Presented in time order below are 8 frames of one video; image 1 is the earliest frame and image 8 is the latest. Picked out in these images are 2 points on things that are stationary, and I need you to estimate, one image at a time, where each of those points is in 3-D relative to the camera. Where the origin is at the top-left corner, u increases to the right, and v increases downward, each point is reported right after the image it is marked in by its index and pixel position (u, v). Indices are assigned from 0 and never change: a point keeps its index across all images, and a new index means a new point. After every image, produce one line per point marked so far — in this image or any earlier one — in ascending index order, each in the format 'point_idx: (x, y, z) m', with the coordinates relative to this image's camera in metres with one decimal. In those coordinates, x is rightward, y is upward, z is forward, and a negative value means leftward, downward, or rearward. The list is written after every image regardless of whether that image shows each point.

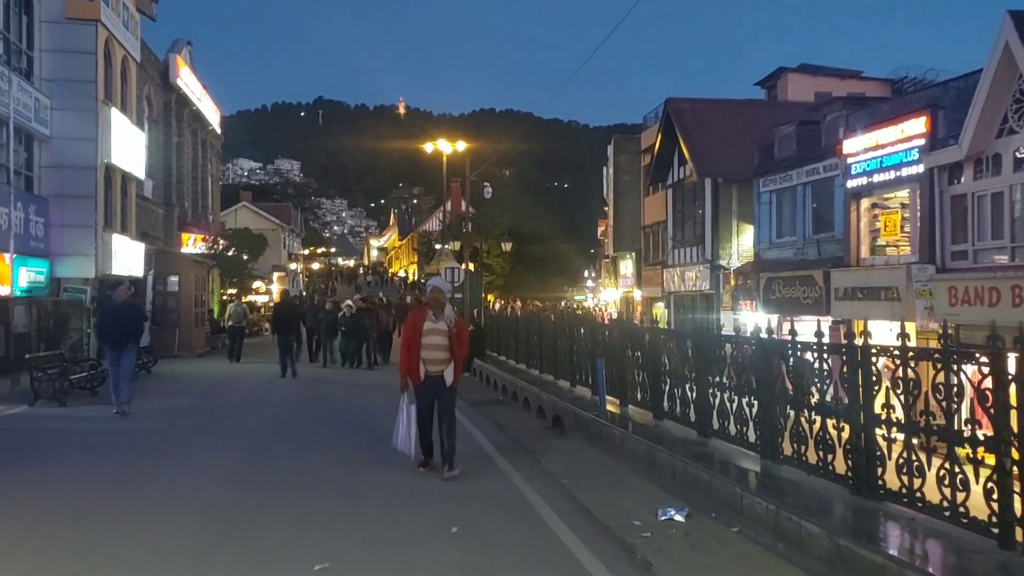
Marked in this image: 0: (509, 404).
0: (-0.1, -2.0, +16.6) m
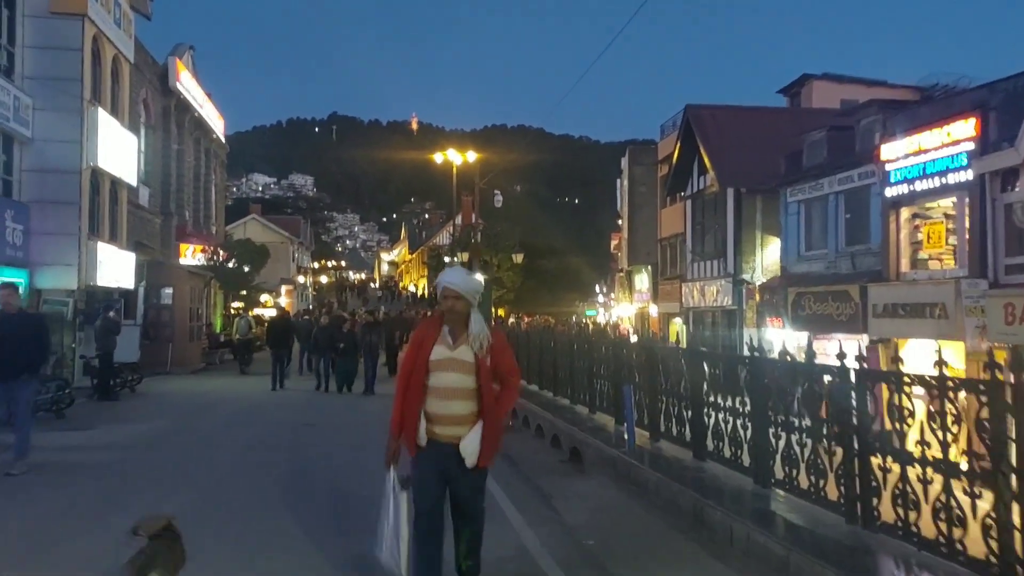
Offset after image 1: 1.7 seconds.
0: (+0.1, -2.3, +15.0) m
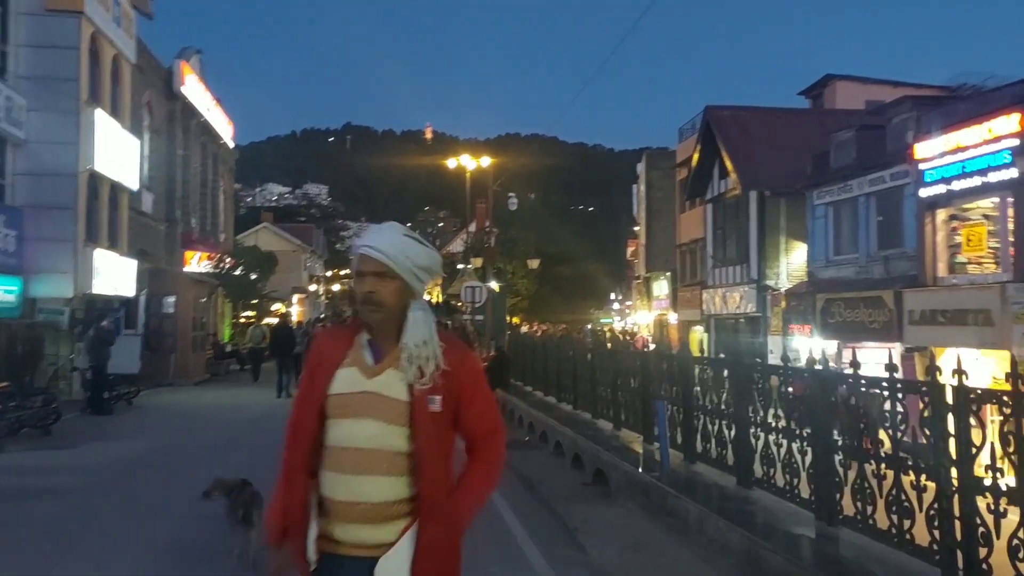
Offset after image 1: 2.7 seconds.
0: (+0.4, -2.4, +13.9) m
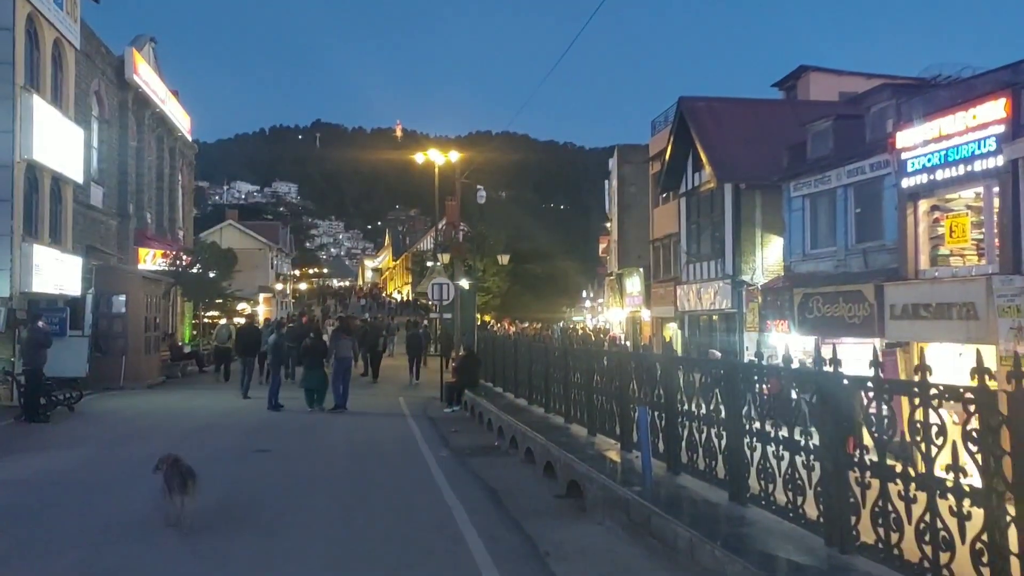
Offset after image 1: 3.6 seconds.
0: (-0.1, -2.3, +13.0) m
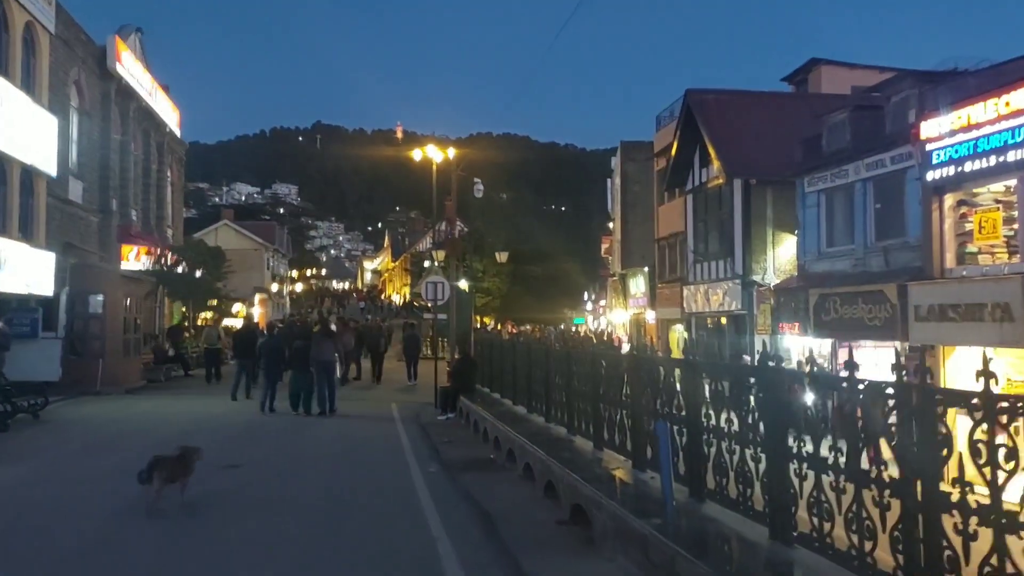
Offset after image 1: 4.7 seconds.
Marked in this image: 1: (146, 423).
0: (-0.1, -2.2, +11.8) m
1: (-7.1, -2.6, +18.7) m
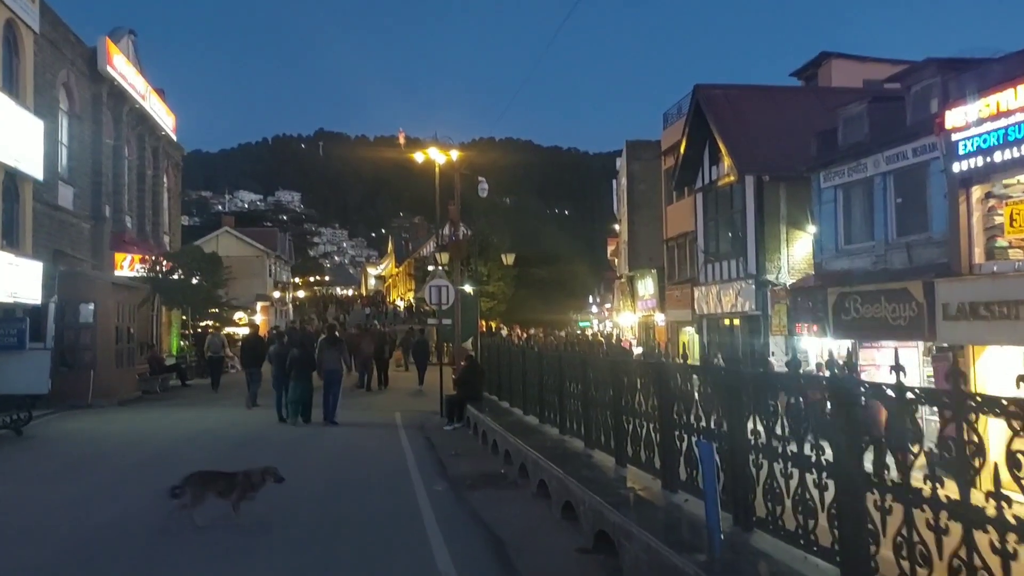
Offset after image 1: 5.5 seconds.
0: (0.0, -2.3, +10.9) m
1: (-6.9, -2.7, +17.8) m
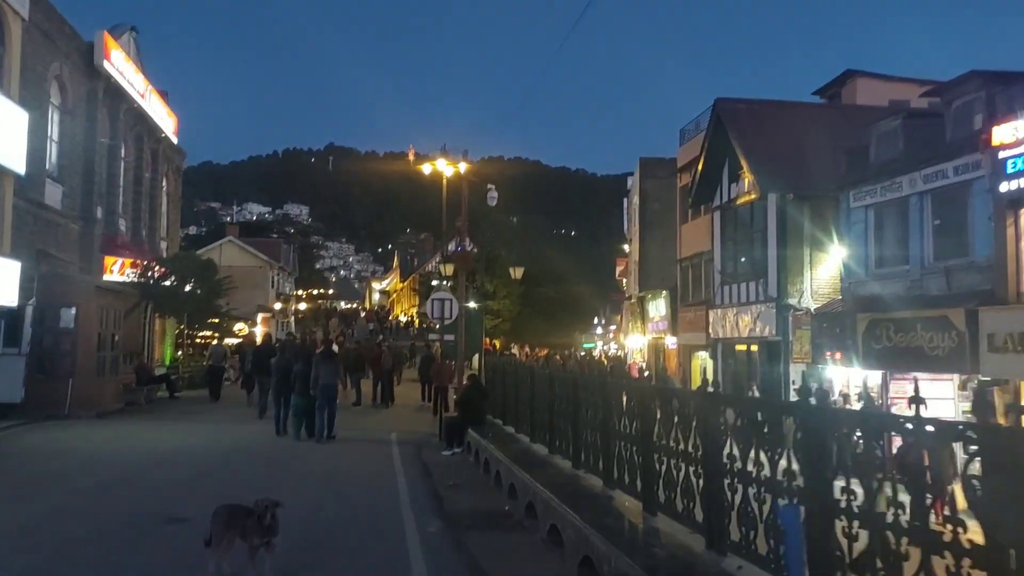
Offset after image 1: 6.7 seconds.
0: (+0.1, -2.4, +9.5) m
1: (-6.8, -2.8, +16.5) m
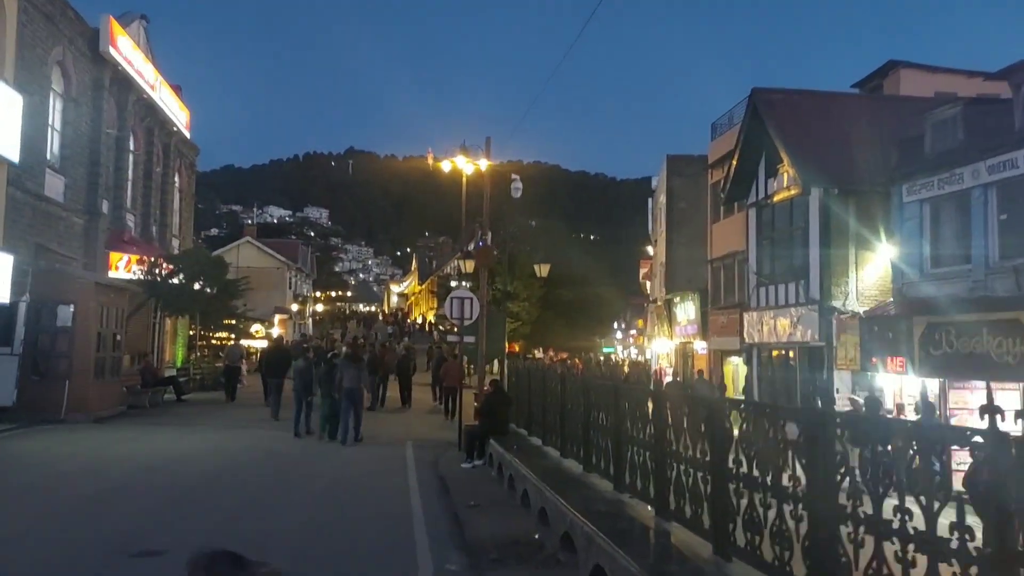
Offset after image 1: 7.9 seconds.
0: (+0.4, -2.3, +8.1) m
1: (-6.4, -2.7, +15.2) m
